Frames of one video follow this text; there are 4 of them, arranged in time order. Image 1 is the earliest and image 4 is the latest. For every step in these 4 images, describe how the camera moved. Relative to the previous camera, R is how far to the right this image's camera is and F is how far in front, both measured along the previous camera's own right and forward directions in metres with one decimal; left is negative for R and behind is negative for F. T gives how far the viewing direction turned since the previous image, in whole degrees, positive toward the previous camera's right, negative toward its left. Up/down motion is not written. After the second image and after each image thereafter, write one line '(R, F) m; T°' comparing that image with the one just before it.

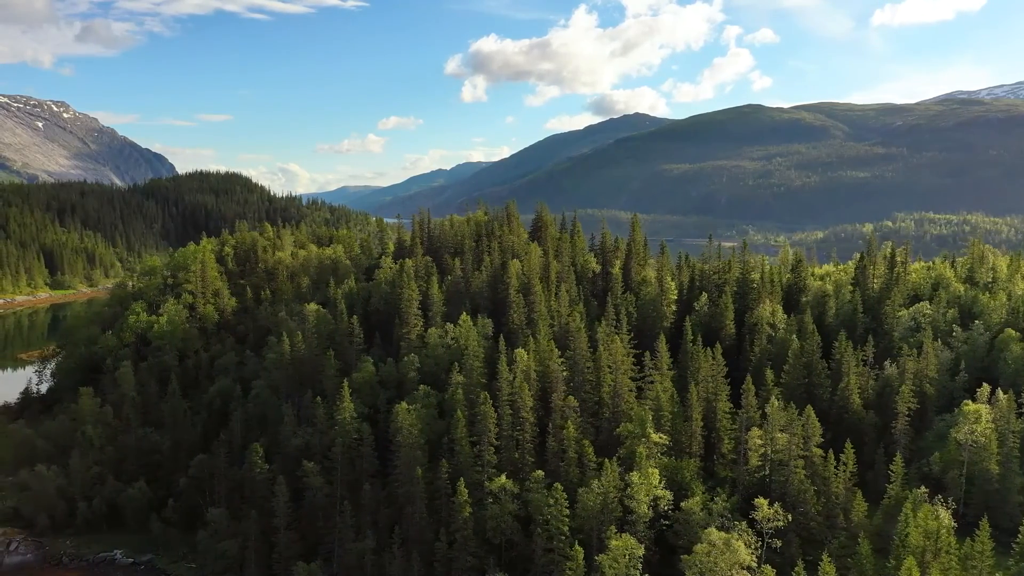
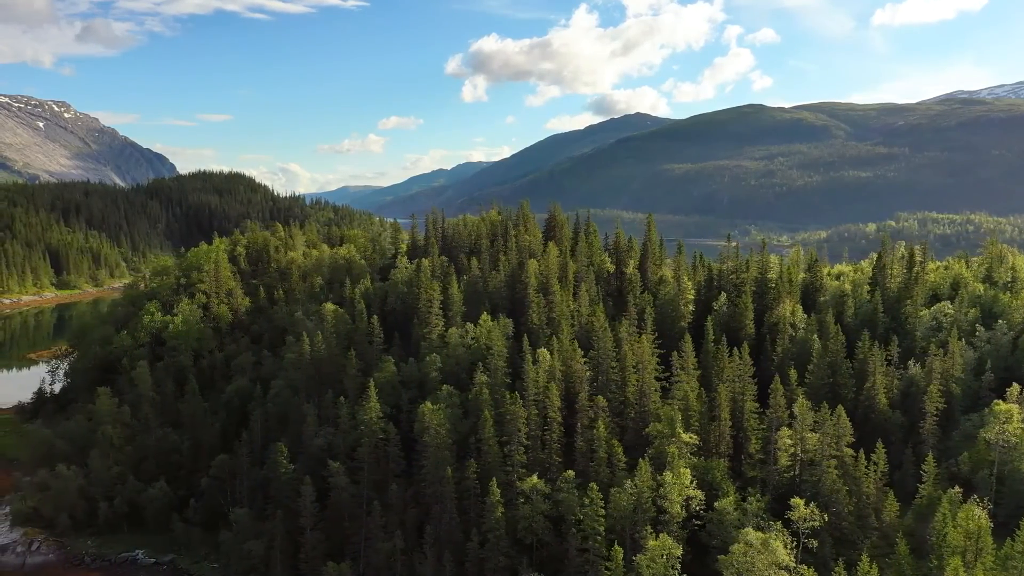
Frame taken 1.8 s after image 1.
(-3.3, +0.1) m; 0°
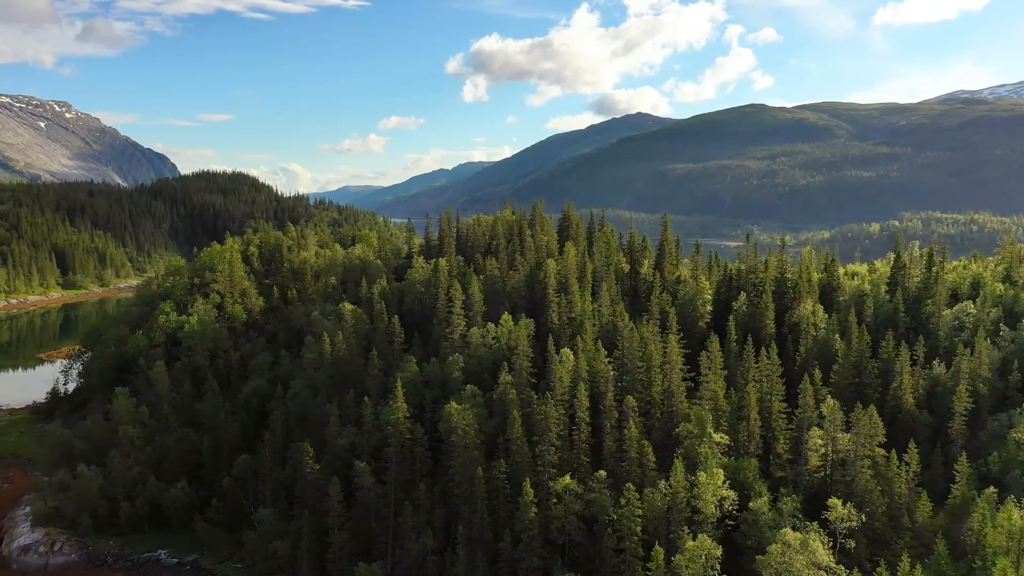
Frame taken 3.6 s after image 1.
(-3.4, +0.1) m; 0°
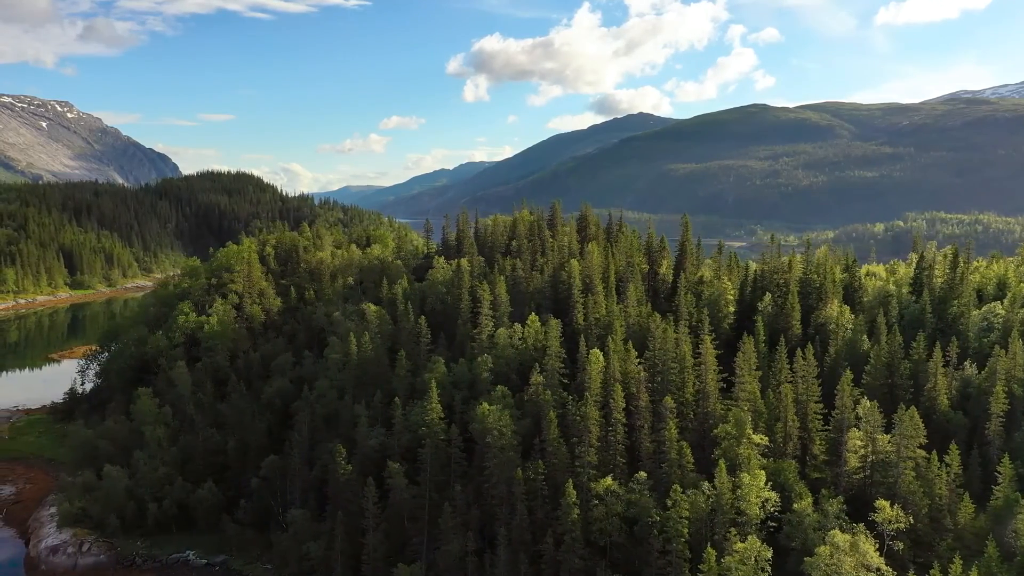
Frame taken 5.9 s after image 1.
(-4.3, +0.2) m; 0°
